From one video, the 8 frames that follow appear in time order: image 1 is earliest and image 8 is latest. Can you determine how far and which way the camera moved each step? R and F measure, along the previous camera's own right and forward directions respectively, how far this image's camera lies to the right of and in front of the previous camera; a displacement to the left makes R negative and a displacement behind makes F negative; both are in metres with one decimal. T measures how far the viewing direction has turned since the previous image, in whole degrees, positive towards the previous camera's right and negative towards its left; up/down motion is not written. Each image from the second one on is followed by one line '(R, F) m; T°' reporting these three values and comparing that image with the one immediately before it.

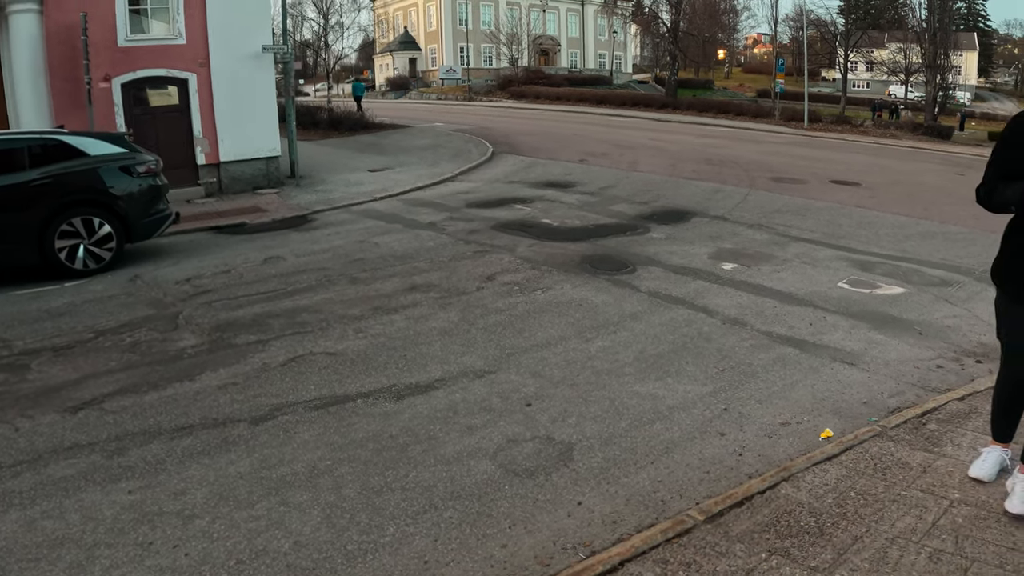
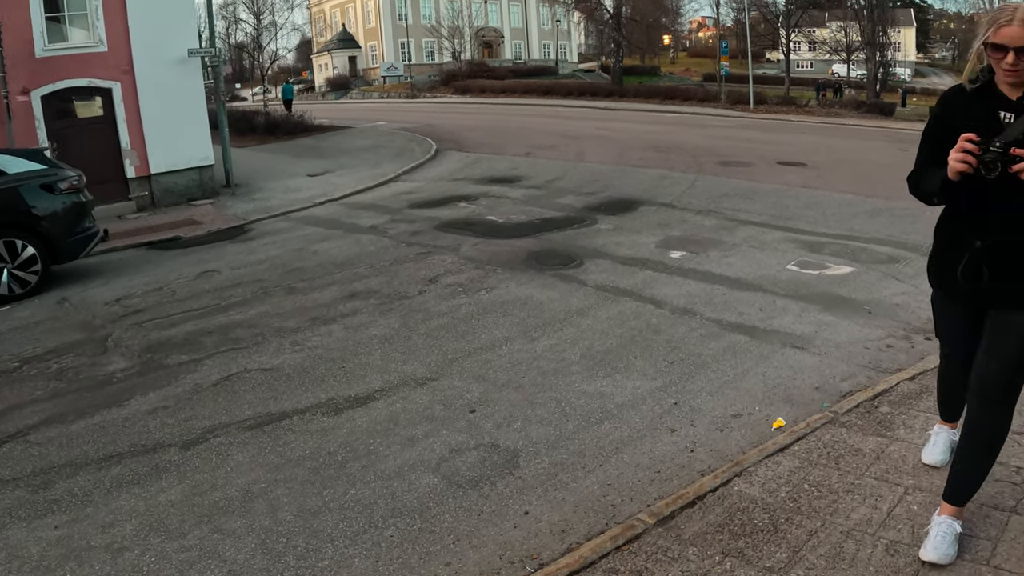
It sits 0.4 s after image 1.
(+0.6, +0.4) m; +1°
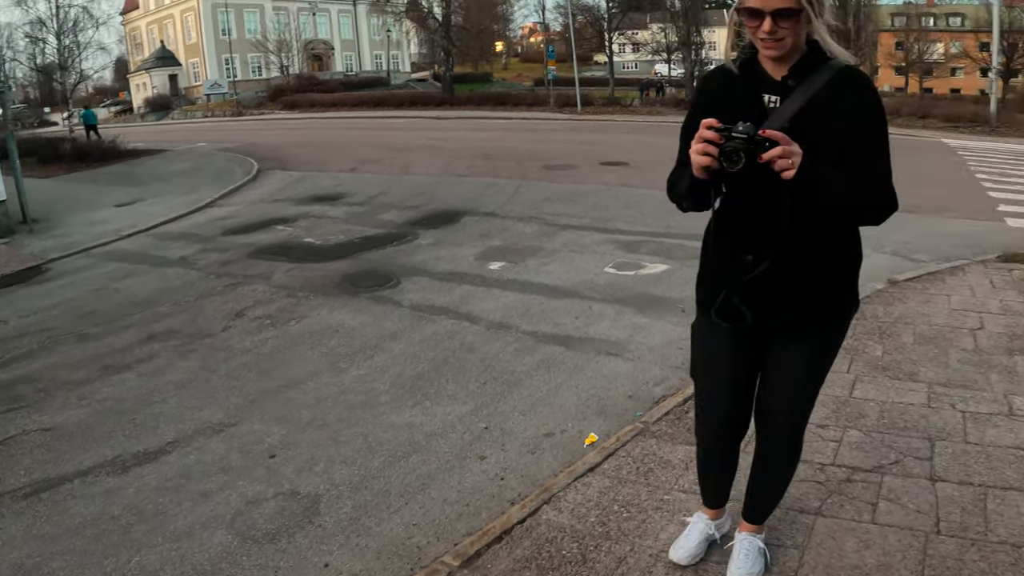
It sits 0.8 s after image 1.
(+1.5, +0.5) m; +4°
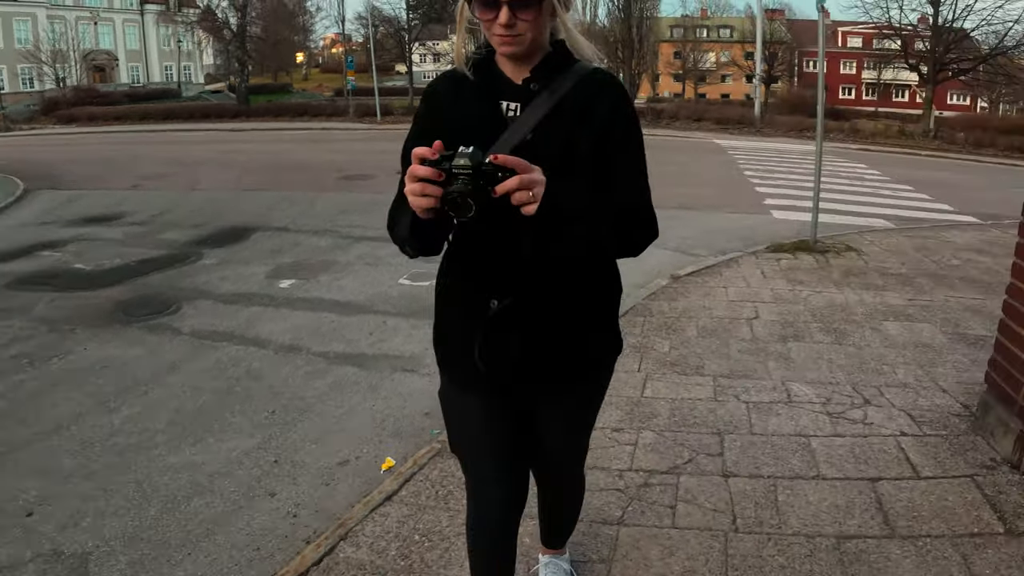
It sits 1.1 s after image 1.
(+0.6, +0.4) m; +12°
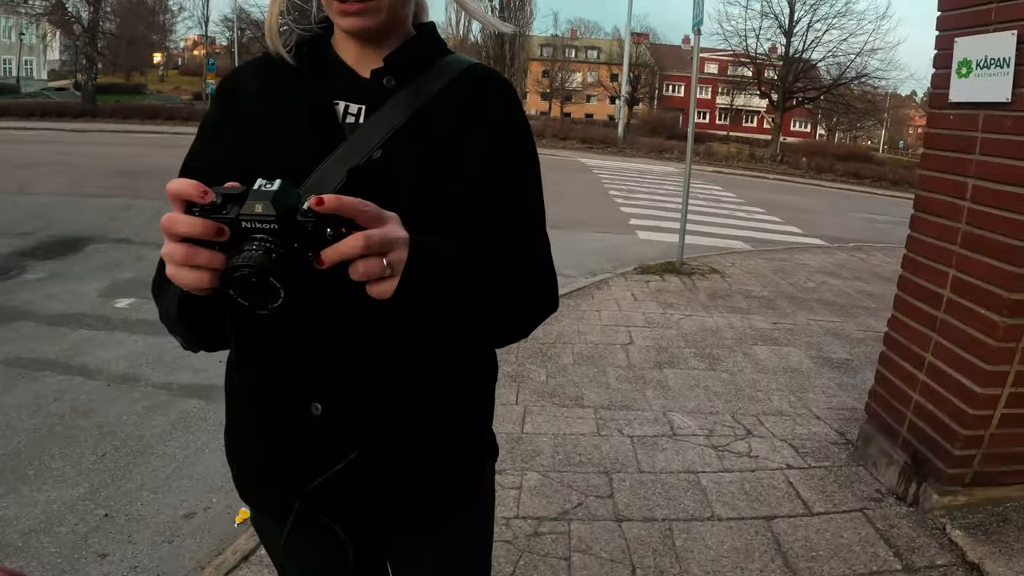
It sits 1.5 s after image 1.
(-0.1, +0.3) m; +13°
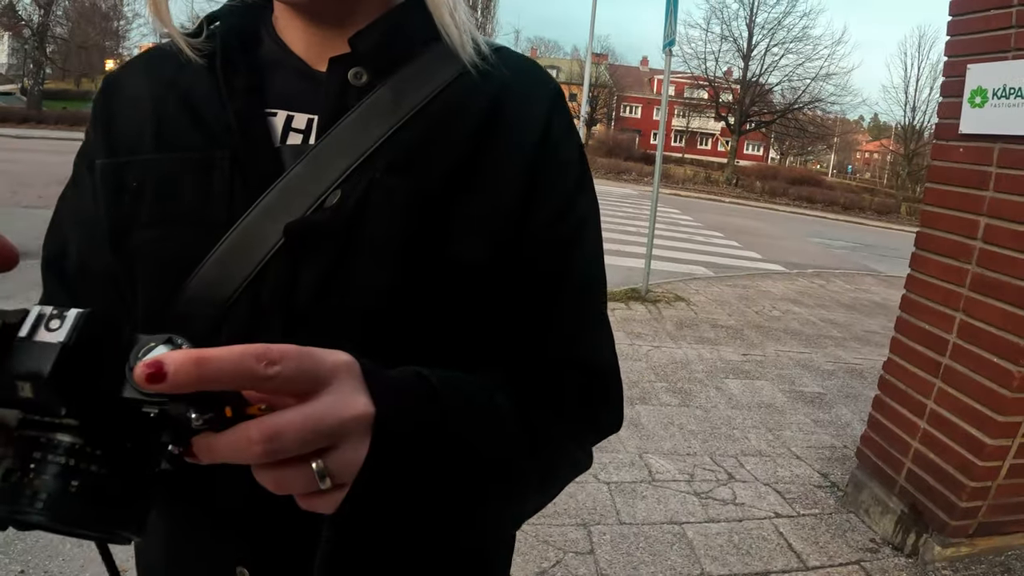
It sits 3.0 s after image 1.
(-0.2, +0.2) m; +6°
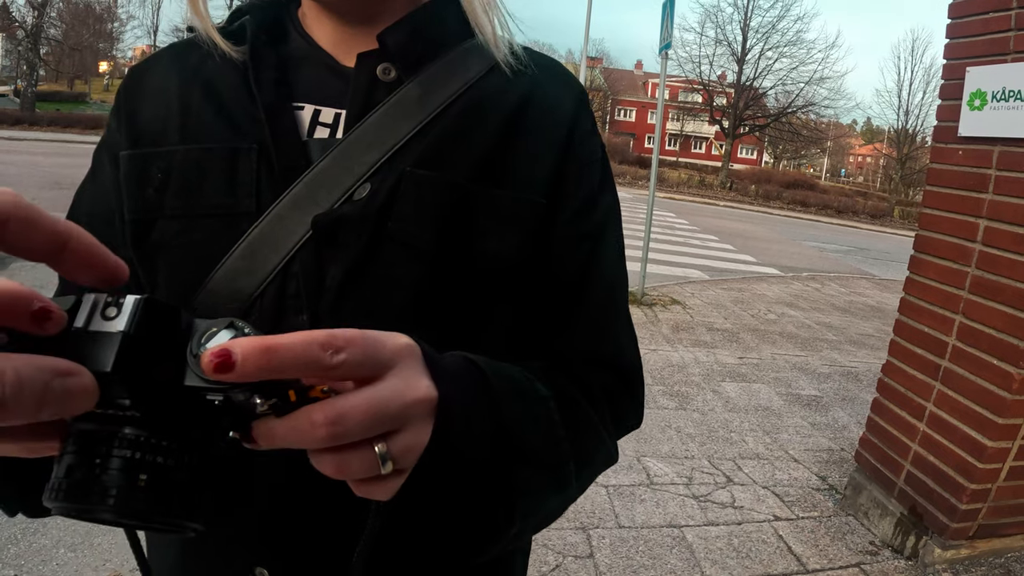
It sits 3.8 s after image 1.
(0.0, 0.0) m; +1°
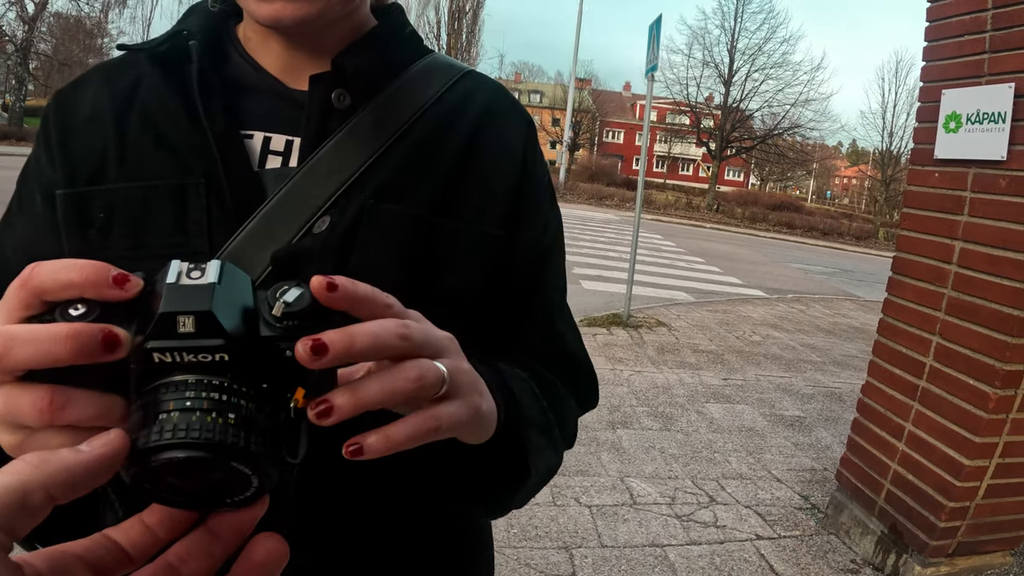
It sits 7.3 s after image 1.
(0.0, 0.0) m; +1°
